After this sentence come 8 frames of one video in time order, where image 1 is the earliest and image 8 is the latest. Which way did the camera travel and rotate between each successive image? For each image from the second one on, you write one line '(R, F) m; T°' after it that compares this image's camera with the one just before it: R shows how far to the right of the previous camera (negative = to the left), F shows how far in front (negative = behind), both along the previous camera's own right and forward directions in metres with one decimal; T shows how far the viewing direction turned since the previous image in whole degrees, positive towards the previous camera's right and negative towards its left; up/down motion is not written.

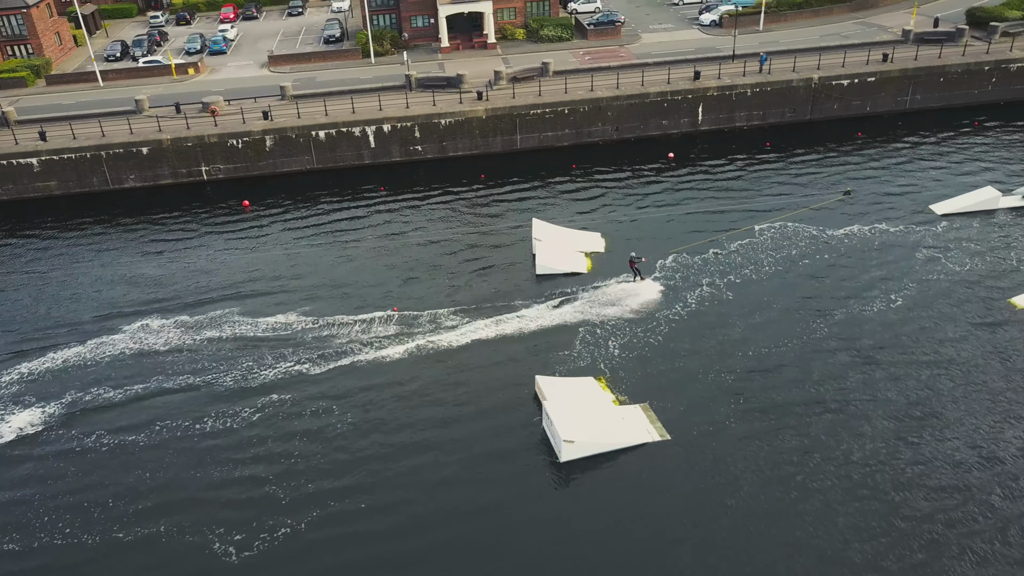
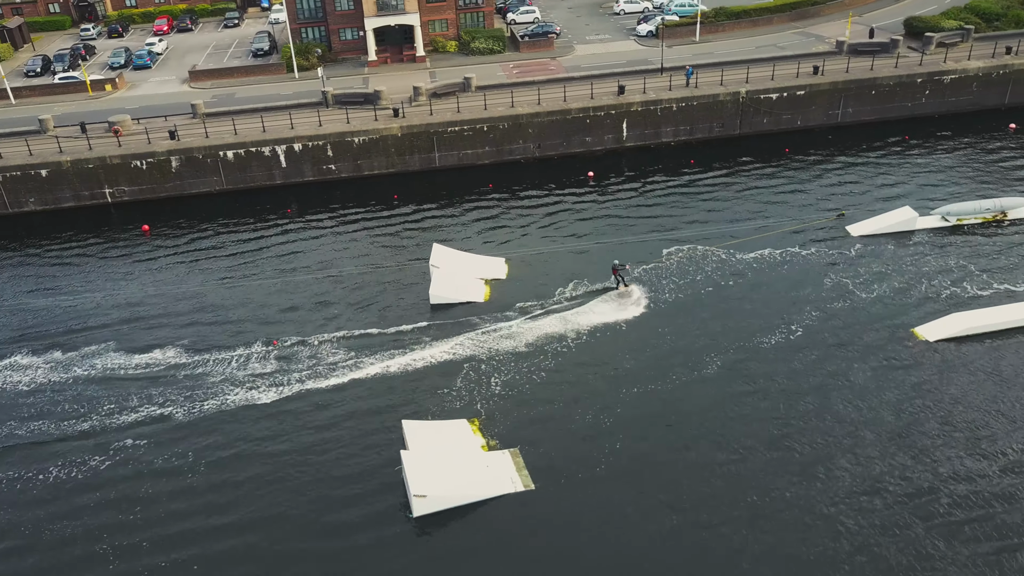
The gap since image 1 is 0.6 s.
(+4.7, +1.7) m; +1°
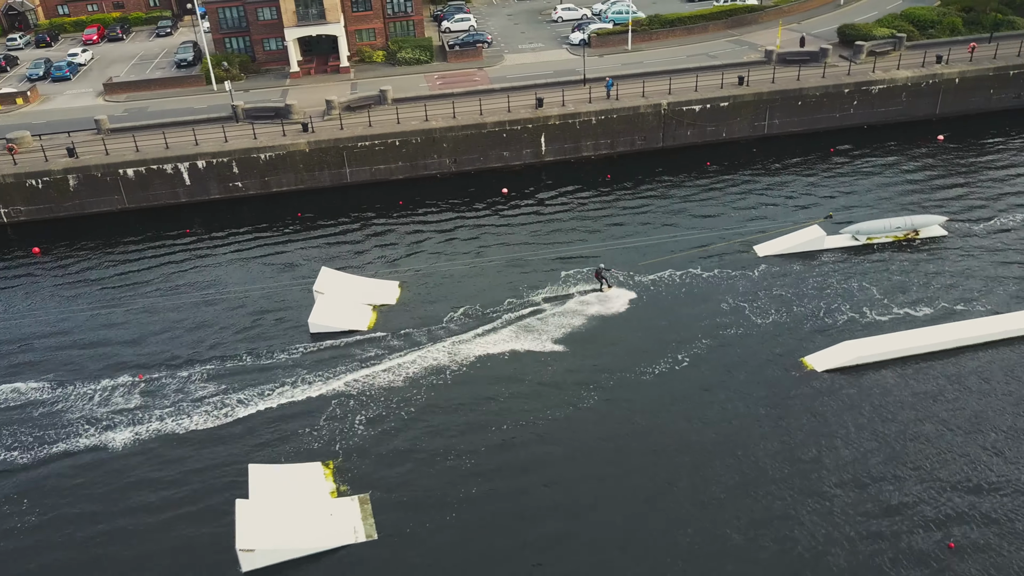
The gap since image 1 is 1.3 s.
(+4.8, +1.5) m; 0°
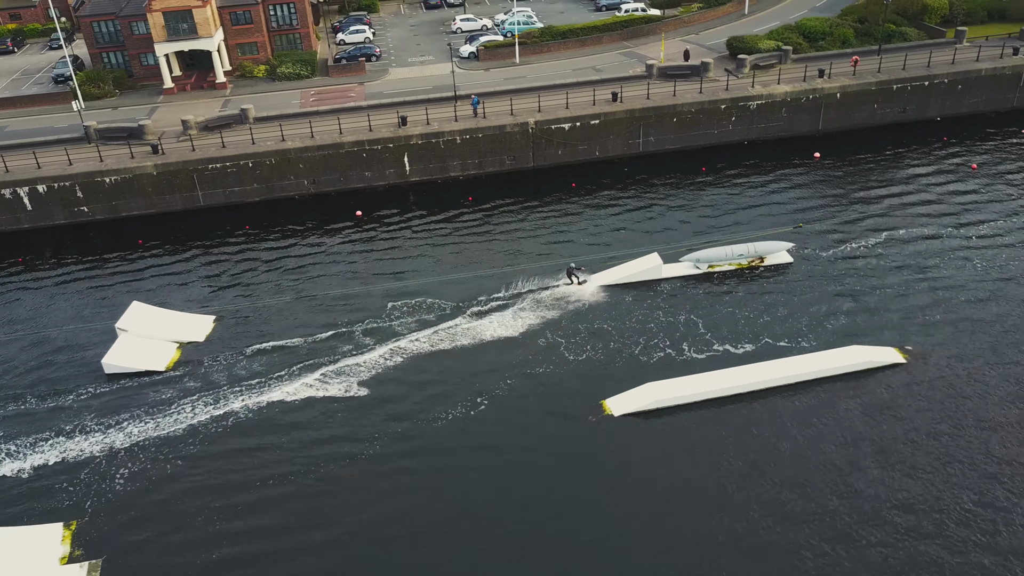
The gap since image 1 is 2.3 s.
(+7.9, +1.8) m; +1°
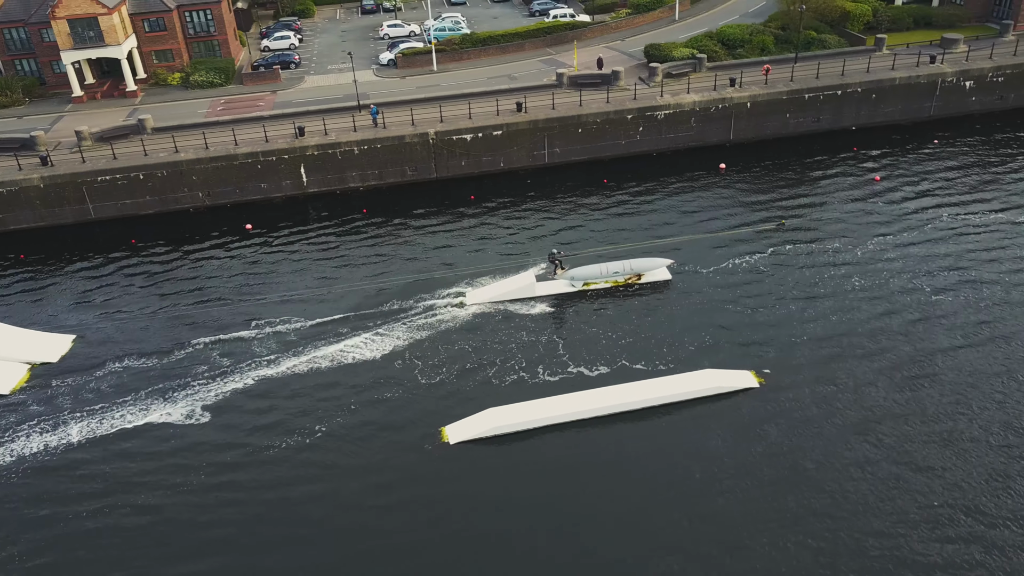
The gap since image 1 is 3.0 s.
(+5.9, +0.9) m; 0°
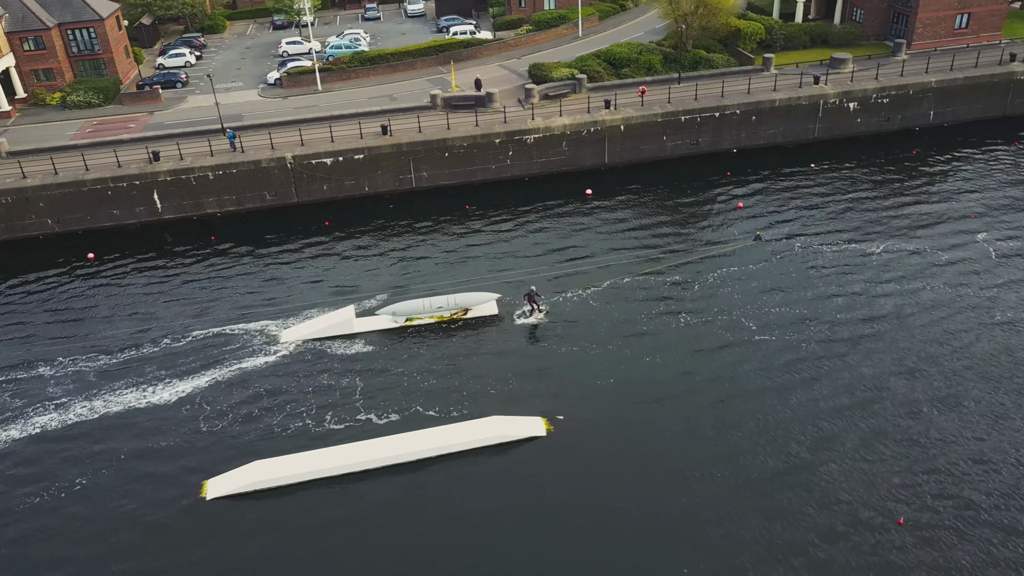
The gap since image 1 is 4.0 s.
(+8.0, +1.5) m; 0°
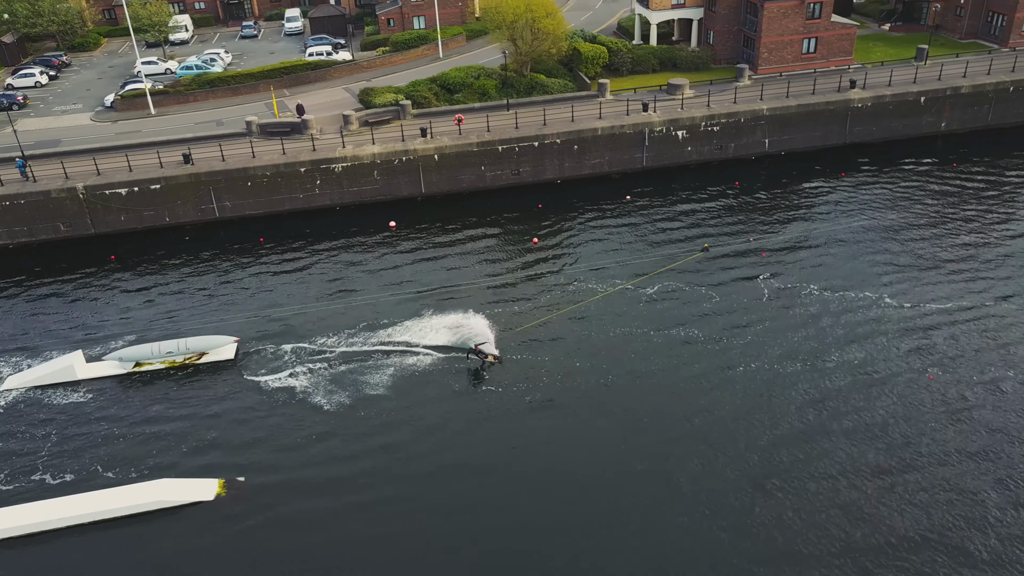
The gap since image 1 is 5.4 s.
(+11.3, +1.6) m; 0°
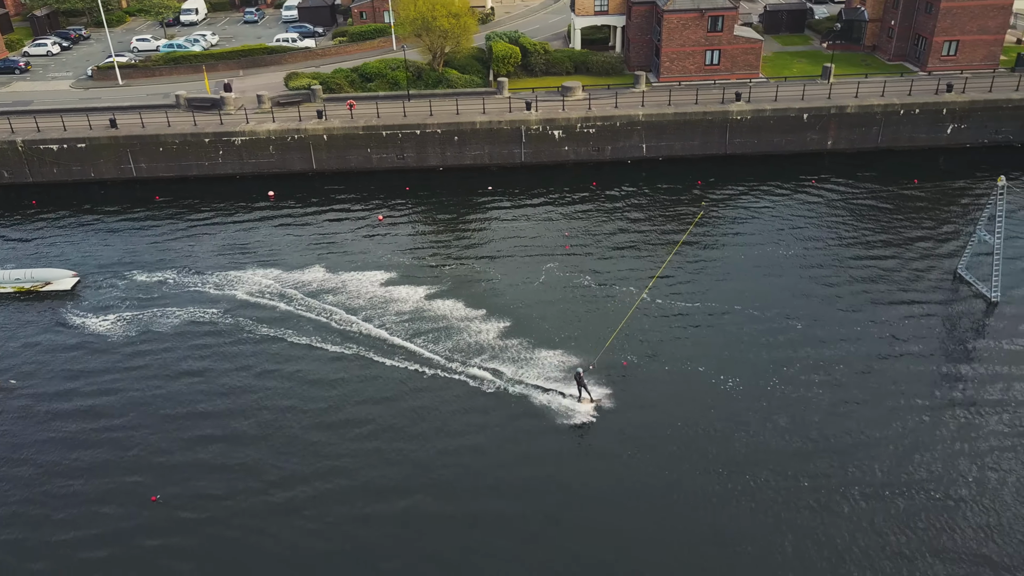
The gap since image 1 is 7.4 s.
(+15.7, -3.0) m; -8°
